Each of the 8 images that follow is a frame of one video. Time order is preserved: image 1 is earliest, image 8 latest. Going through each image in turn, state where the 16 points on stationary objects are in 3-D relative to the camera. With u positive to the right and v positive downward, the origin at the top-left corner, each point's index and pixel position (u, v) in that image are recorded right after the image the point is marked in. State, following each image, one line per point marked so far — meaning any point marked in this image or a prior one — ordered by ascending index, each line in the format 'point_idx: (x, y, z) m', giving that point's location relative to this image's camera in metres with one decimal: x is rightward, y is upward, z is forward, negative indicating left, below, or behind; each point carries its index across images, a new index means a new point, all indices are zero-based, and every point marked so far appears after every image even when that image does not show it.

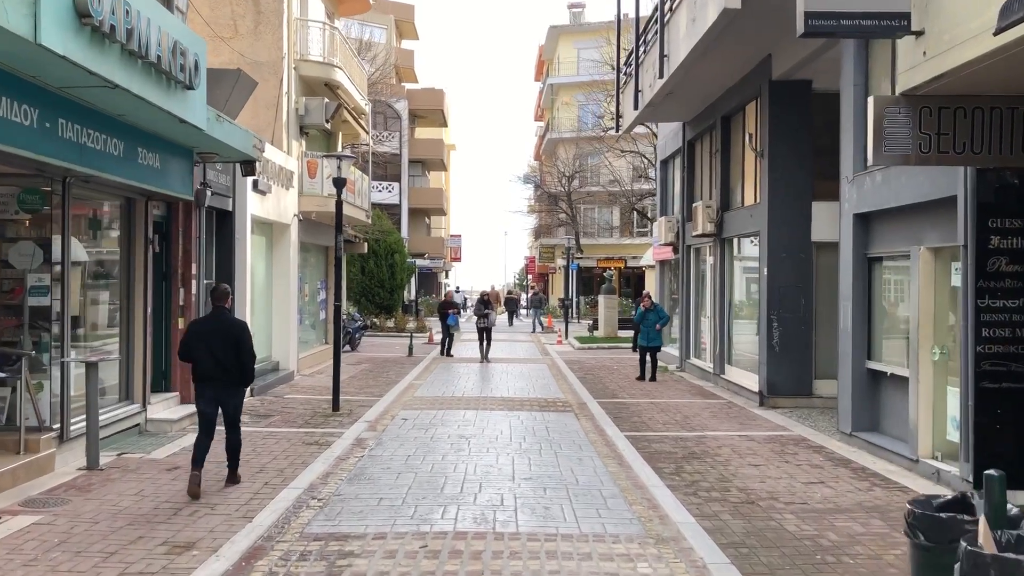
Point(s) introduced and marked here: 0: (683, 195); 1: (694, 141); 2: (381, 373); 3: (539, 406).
0: (+3.5, +1.8, +17.4) m
1: (+3.6, +2.9, +17.1) m
2: (-2.5, -1.6, +16.7) m
3: (+0.4, -1.7, +12.4) m
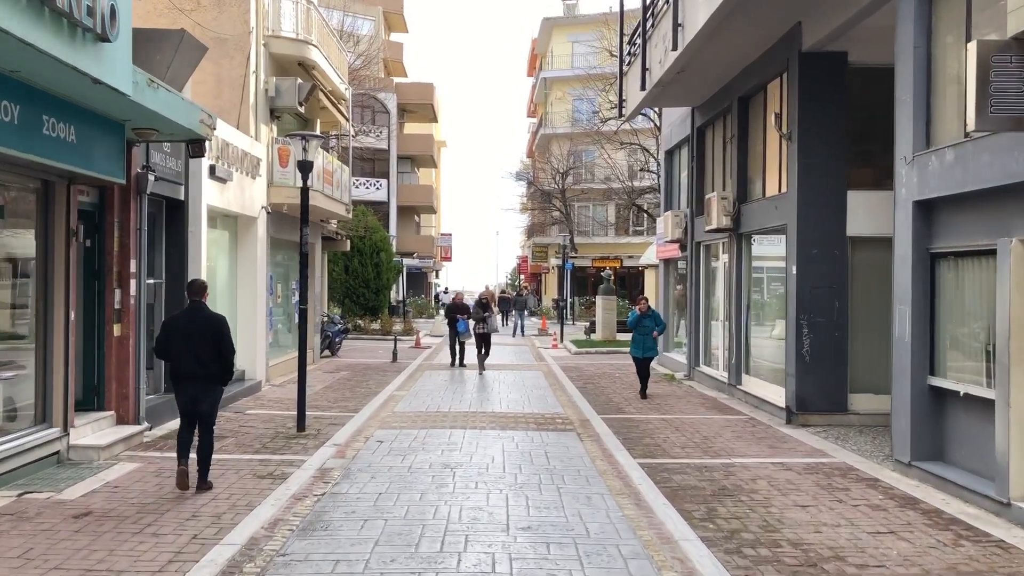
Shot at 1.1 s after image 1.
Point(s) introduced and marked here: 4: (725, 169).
0: (+3.3, +1.8, +15.9) m
1: (+3.5, +2.9, +15.6) m
2: (-2.7, -1.6, +15.2) m
3: (+0.3, -1.7, +10.9) m
4: (+3.4, +1.9, +13.9) m
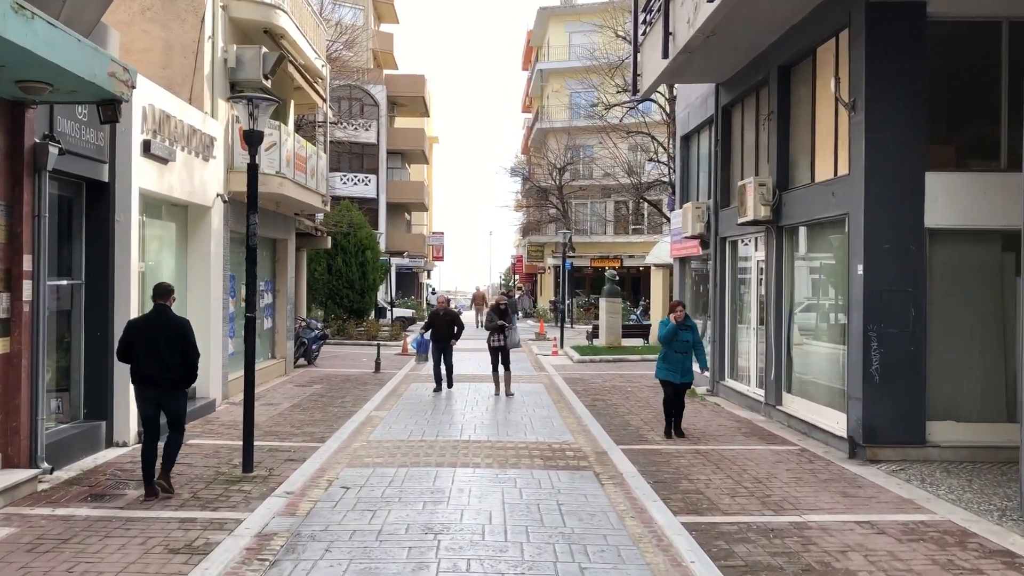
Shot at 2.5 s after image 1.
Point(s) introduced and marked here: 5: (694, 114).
0: (+3.3, +1.8, +13.9) m
1: (+3.4, +2.8, +13.6) m
2: (-2.7, -1.7, +13.1) m
3: (+0.3, -1.7, +8.9) m
4: (+3.4, +1.8, +11.9) m
5: (+3.3, +3.1, +15.6) m
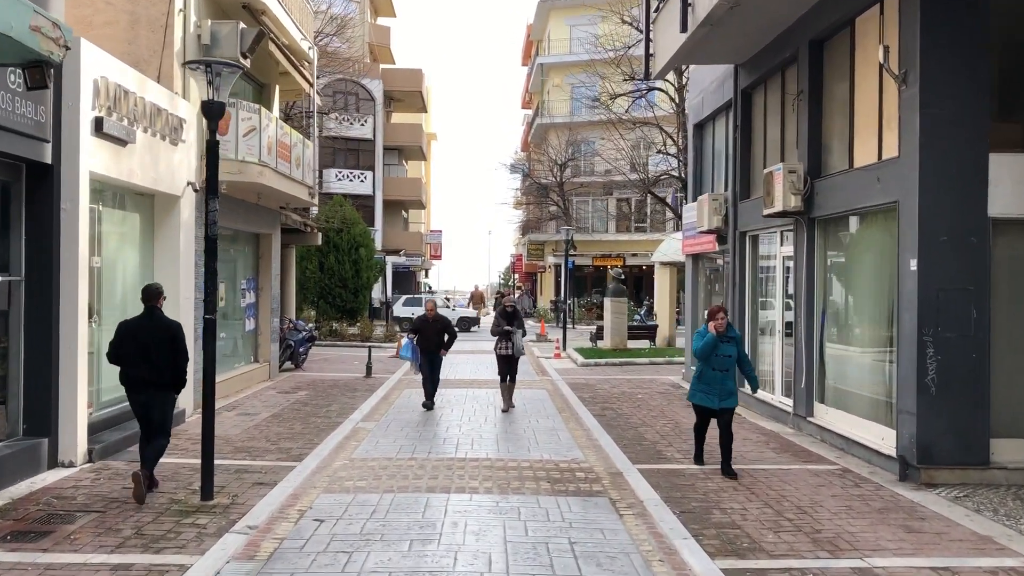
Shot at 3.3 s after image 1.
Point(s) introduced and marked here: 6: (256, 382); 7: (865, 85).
0: (+3.3, +1.8, +12.8) m
1: (+3.5, +2.8, +12.5) m
2: (-2.7, -1.6, +12.0) m
3: (+0.3, -1.7, +7.8) m
4: (+3.4, +1.9, +10.8) m
5: (+3.3, +3.1, +14.5) m
6: (-4.3, -1.6, +14.6) m
7: (+3.6, +2.0, +8.8) m
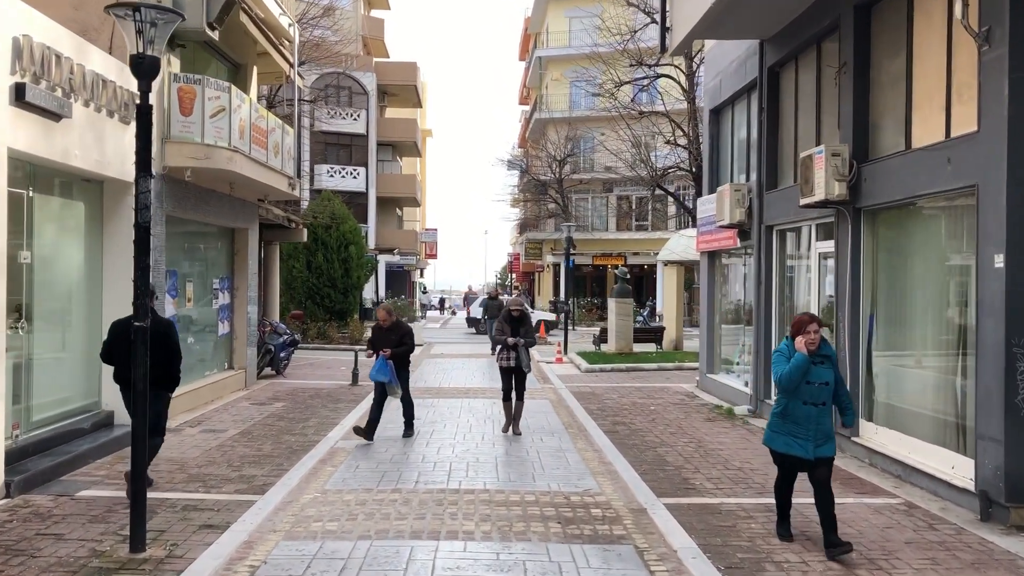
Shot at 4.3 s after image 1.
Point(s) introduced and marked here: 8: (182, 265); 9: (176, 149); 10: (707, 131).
0: (+3.3, +1.8, +11.5) m
1: (+3.5, +2.8, +11.2) m
2: (-2.7, -1.6, +10.7) m
3: (+0.3, -1.7, +6.5) m
4: (+3.4, +1.8, +9.5) m
5: (+3.3, +3.1, +13.2) m
6: (-4.3, -1.6, +13.3) m
7: (+3.6, +2.0, +7.5) m
8: (-4.4, +0.3, +11.8) m
9: (-4.0, +1.6, +10.4) m
10: (+3.2, +2.6, +14.3) m
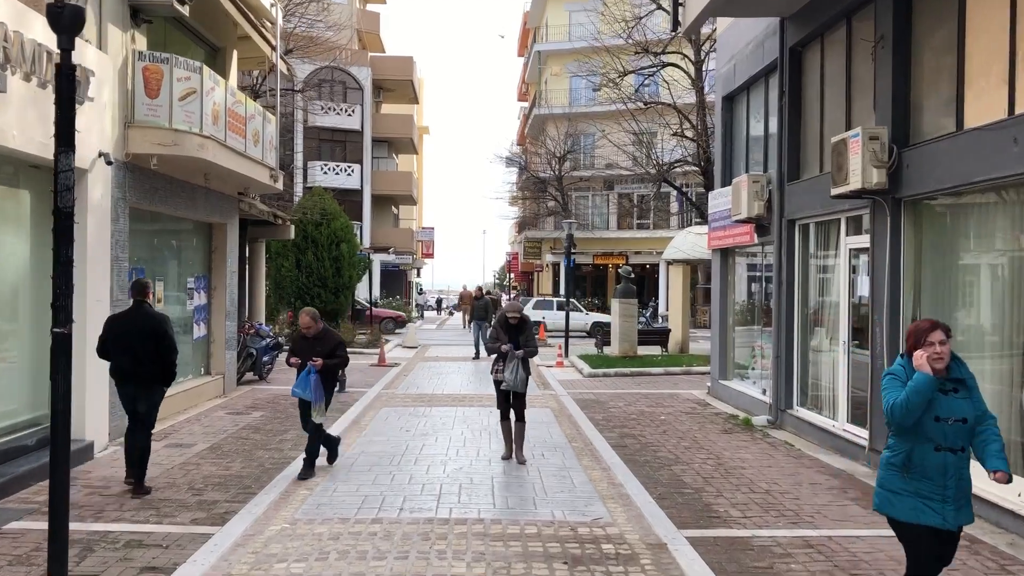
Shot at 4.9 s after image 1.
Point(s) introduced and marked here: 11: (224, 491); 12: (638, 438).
0: (+3.3, +1.8, +10.6) m
1: (+3.4, +2.8, +10.3) m
2: (-2.7, -1.6, +9.8) m
3: (+0.3, -1.7, +5.5) m
4: (+3.4, +1.8, +8.6) m
5: (+3.2, +3.1, +12.2) m
6: (-4.3, -1.6, +12.3) m
7: (+3.6, +2.0, +6.6) m
8: (-4.4, +0.3, +10.8) m
9: (-4.0, +1.7, +9.4) m
10: (+3.2, +2.6, +13.4) m
11: (-2.3, -1.6, +7.1) m
12: (+1.4, -1.7, +9.8) m
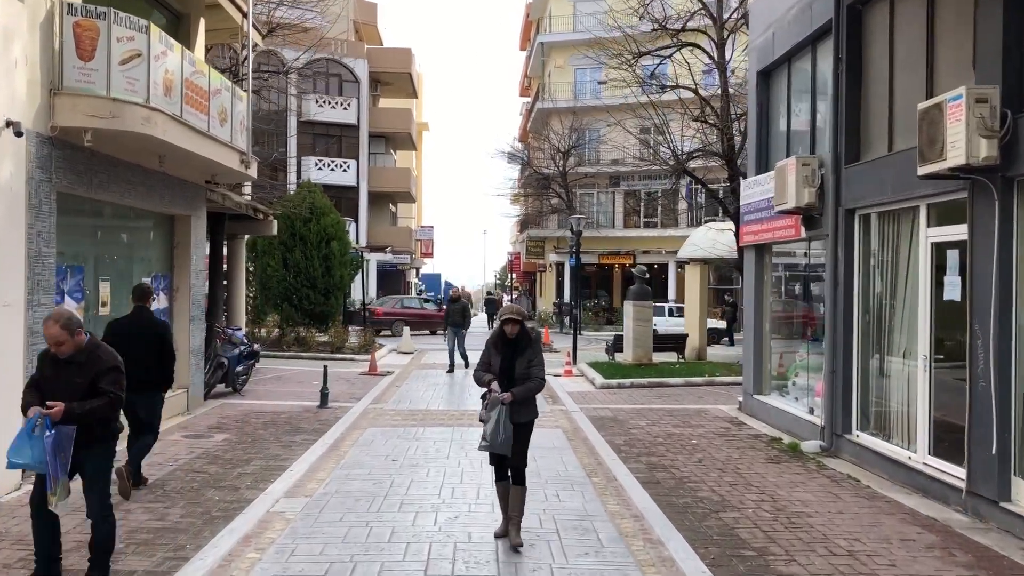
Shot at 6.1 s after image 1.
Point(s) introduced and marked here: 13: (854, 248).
0: (+3.4, +1.8, +8.9) m
1: (+3.5, +2.8, +8.7) m
2: (-2.6, -1.7, +8.1) m
3: (+0.4, -1.7, +3.9) m
4: (+3.5, +1.8, +7.0) m
5: (+3.3, +3.1, +10.6) m
6: (-4.2, -1.6, +10.7) m
7: (+3.6, +2.0, +5.0) m
8: (-4.4, +0.3, +9.2) m
9: (-3.9, +1.6, +7.8) m
10: (+3.2, +2.6, +11.7) m
11: (-2.3, -1.7, +5.5) m
12: (+1.5, -1.7, +8.2) m
13: (+3.4, +0.4, +8.9) m
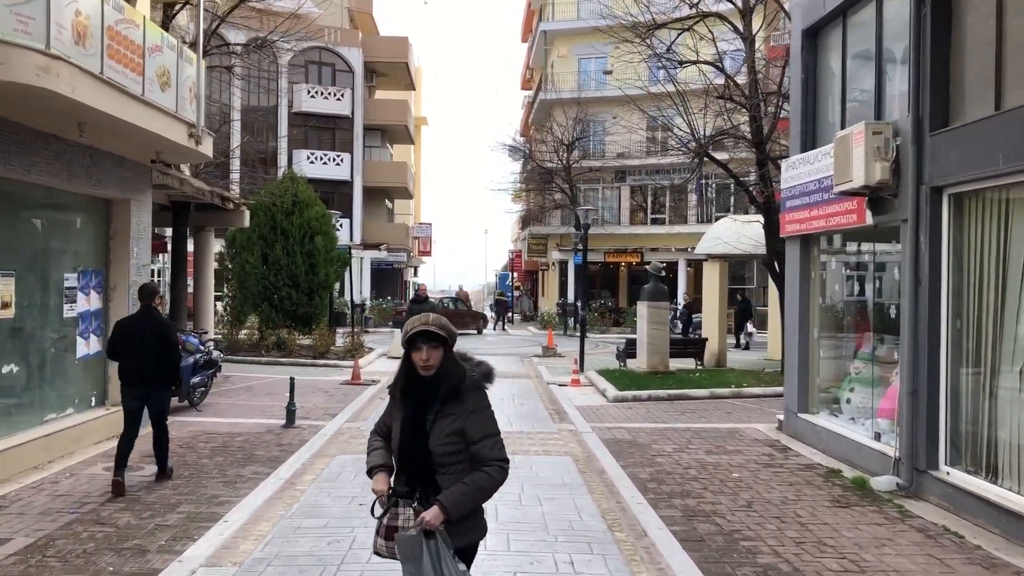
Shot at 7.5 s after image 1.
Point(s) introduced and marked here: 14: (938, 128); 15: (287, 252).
0: (+3.4, +1.8, +7.1) m
1: (+3.5, +2.8, +6.8) m
2: (-2.6, -1.6, +6.3) m
3: (+0.4, -1.7, +2.1) m
4: (+3.5, +1.8, +5.1) m
5: (+3.3, +3.1, +8.8) m
6: (-4.2, -1.6, +8.9) m
7: (+3.6, +2.0, +3.1) m
8: (-4.4, +0.3, +7.4) m
9: (-3.9, +1.7, +6.0) m
10: (+3.3, +2.6, +9.9) m
11: (-2.3, -1.6, +3.7) m
12: (+1.5, -1.7, +6.4) m
13: (+3.4, +0.4, +7.1) m
14: (+3.4, +1.3, +7.0) m
15: (-5.0, +0.8, +19.6) m
